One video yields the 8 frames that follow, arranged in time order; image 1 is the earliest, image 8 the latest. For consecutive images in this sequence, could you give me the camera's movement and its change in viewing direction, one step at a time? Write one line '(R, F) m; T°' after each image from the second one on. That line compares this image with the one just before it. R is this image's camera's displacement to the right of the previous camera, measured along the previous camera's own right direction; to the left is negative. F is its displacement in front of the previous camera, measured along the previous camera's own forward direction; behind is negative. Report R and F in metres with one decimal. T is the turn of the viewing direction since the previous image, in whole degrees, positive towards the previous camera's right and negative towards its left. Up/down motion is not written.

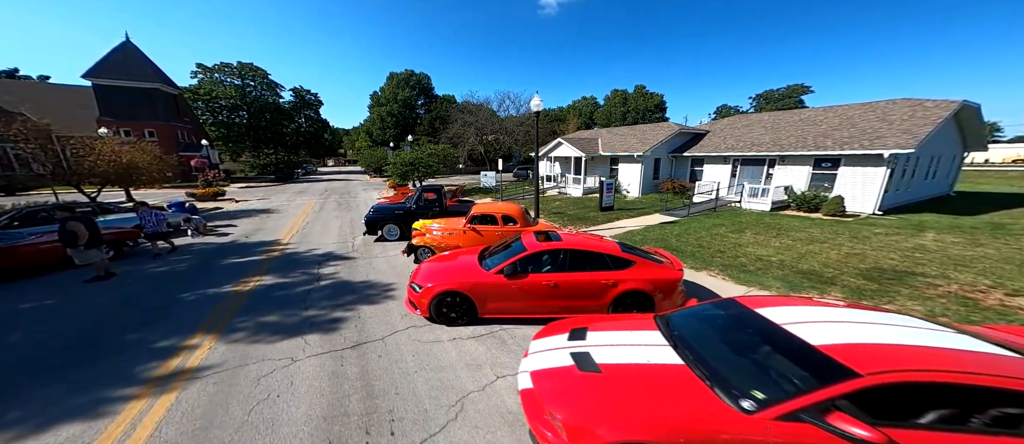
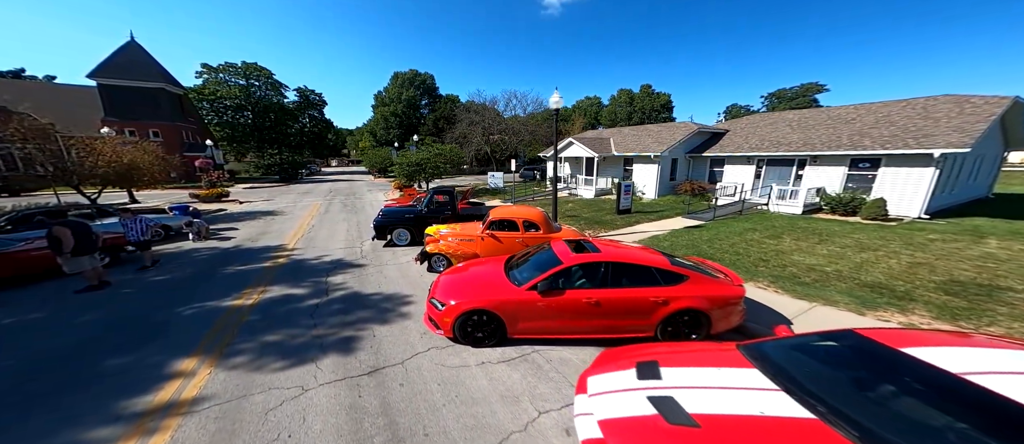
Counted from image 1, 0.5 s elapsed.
(-0.4, +0.5) m; 0°
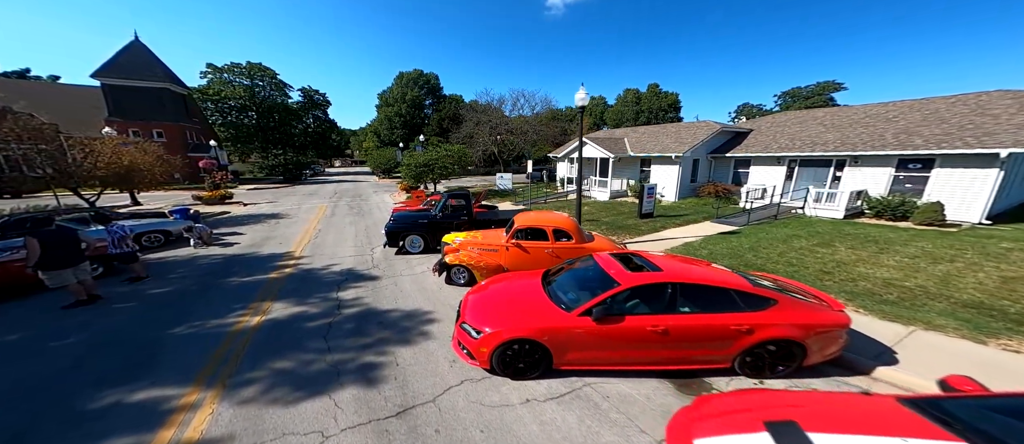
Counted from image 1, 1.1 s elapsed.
(-0.5, +0.6) m; 0°
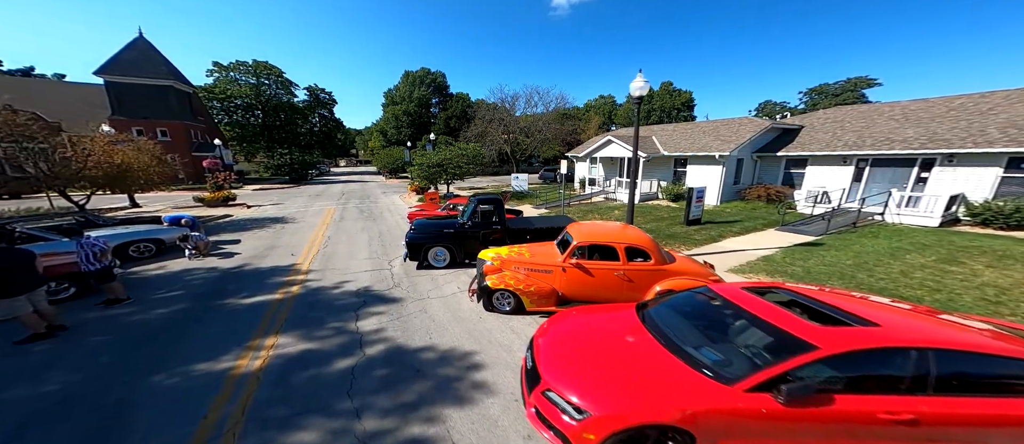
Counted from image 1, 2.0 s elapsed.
(-0.8, +1.2) m; -1°
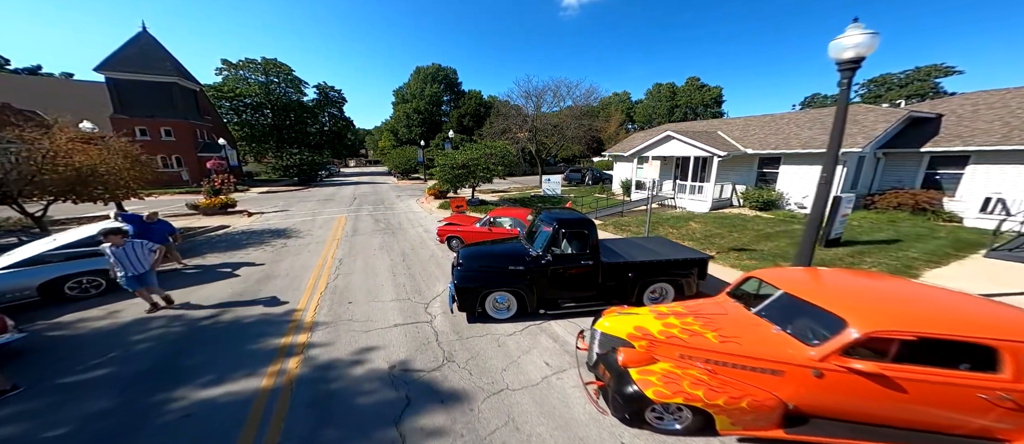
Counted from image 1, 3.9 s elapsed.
(-1.5, +2.5) m; -1°
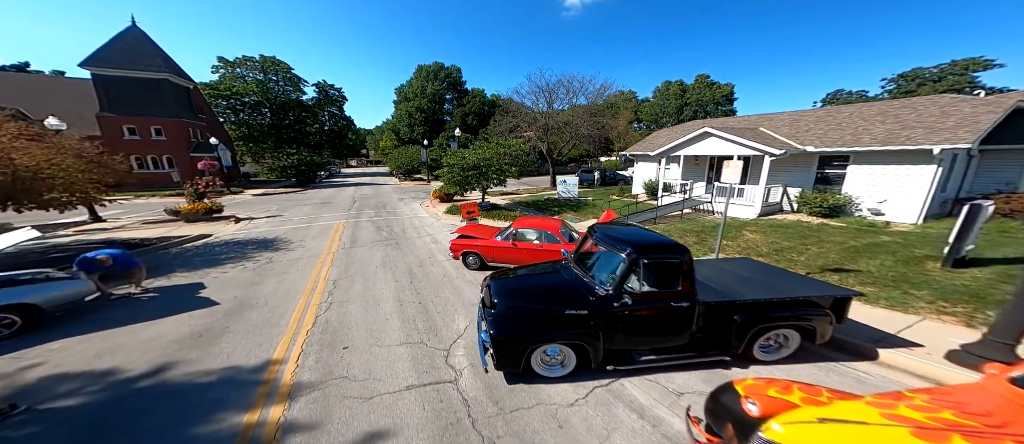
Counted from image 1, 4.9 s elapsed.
(-0.7, +1.6) m; 0°
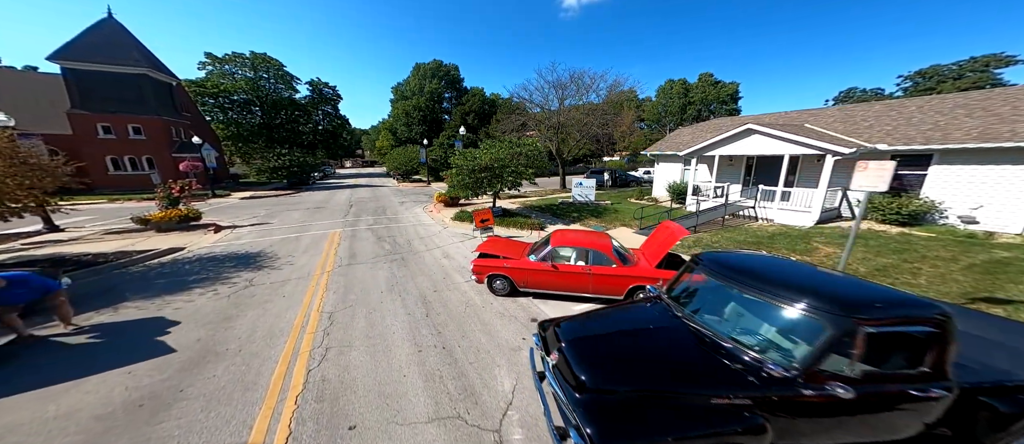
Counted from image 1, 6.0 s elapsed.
(-0.9, +1.5) m; +1°
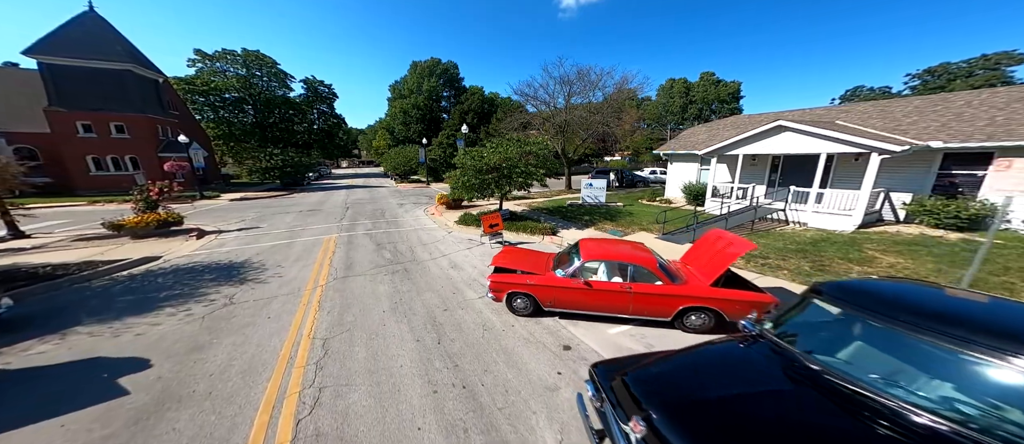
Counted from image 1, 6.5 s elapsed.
(-0.5, +0.9) m; +1°
